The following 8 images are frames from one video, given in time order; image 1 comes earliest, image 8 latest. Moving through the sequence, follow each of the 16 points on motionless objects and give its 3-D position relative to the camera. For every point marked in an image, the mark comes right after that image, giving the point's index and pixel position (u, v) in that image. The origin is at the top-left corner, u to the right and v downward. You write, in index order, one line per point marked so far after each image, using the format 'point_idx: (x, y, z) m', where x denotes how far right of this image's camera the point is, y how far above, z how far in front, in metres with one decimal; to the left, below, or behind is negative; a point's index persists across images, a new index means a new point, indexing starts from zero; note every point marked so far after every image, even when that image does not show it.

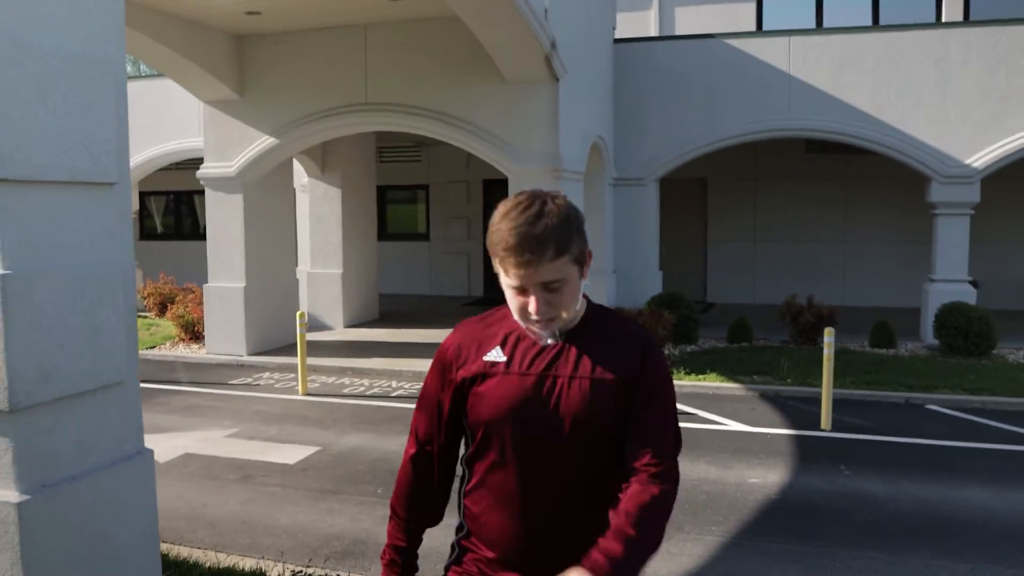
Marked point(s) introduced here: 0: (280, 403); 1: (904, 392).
0: (-2.8, -1.4, +9.9) m
1: (+4.5, -1.2, +9.6) m
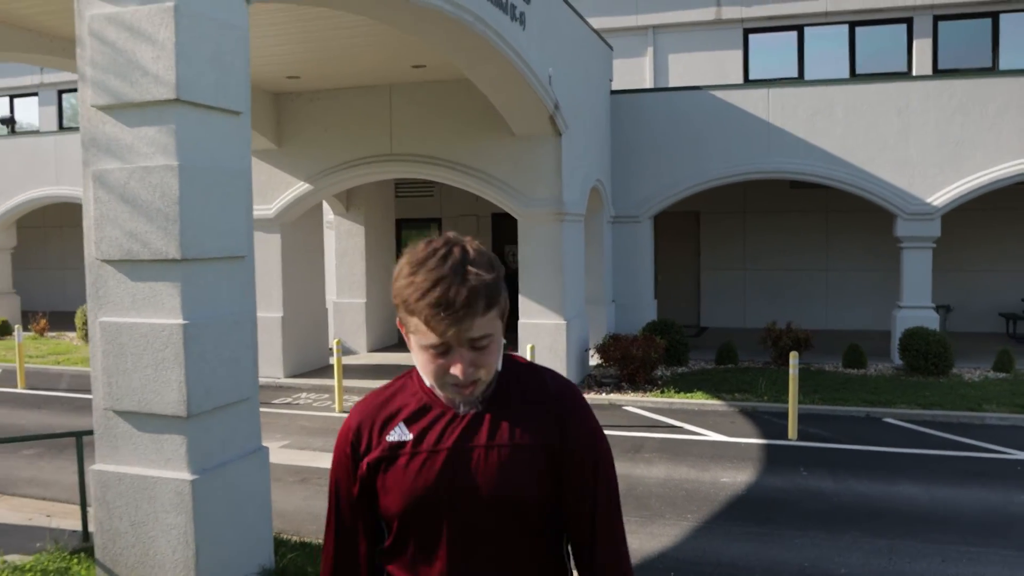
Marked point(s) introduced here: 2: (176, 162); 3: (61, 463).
0: (-2.6, -1.8, +11.3) m
1: (+4.7, -1.6, +11.0) m
2: (-1.8, +0.7, +4.6) m
3: (-5.2, -2.0, +9.6) m
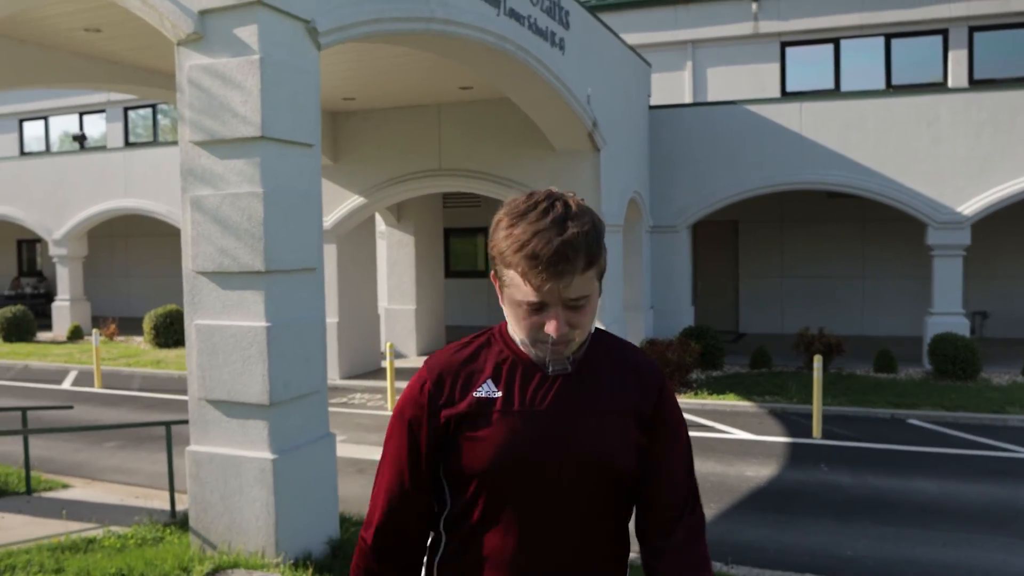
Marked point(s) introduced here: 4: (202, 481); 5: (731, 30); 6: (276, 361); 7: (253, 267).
0: (-2.0, -1.9, +12.1) m
1: (+5.2, -1.7, +11.4) m
2: (-1.6, +0.6, +5.4) m
3: (-4.7, -2.1, +10.6) m
4: (-2.1, -1.3, +5.7) m
5: (+5.2, +6.1, +19.6) m
6: (-1.6, -0.5, +5.5) m
7: (-1.7, +0.1, +5.4) m
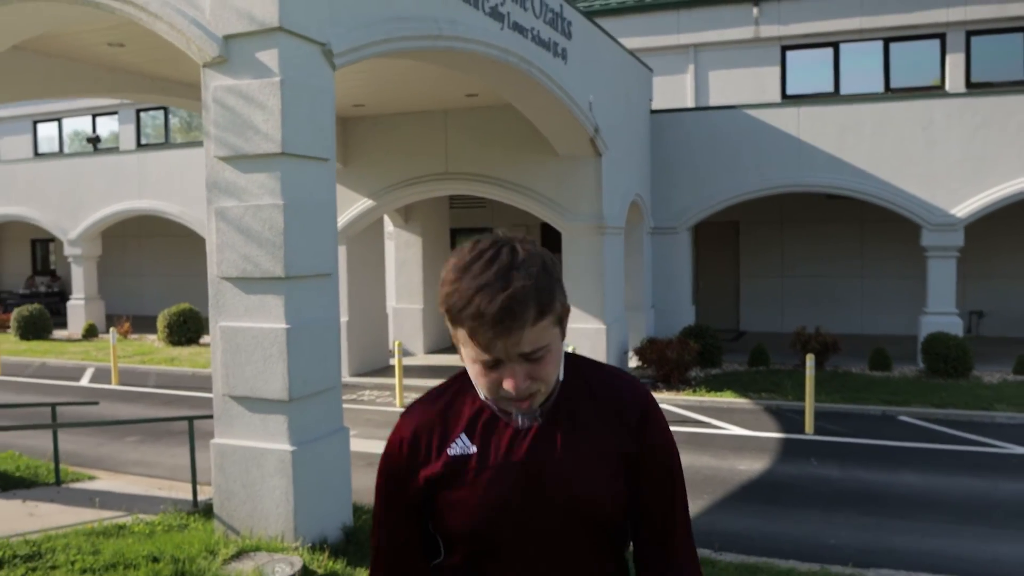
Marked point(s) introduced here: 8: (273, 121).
0: (-2.0, -1.9, +12.6) m
1: (+5.3, -1.7, +11.8) m
2: (-1.6, +0.6, +5.8) m
3: (-4.7, -2.1, +11.1) m
4: (-2.1, -1.4, +6.2) m
5: (+5.3, +6.1, +19.9) m
6: (-1.6, -0.5, +5.9) m
7: (-1.7, +0.1, +5.9) m
8: (-1.7, +1.2, +5.8) m
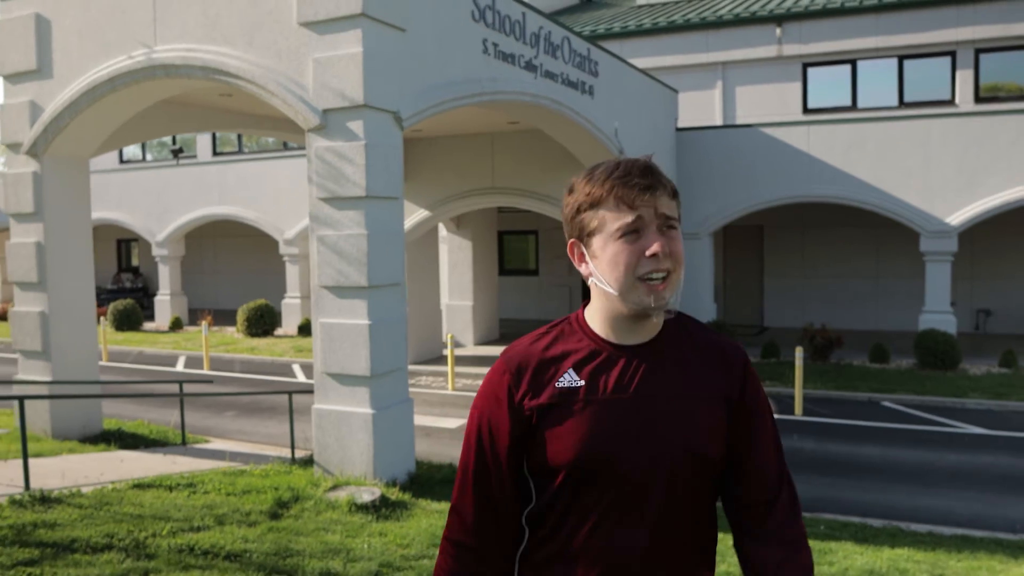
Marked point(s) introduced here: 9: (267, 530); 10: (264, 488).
0: (-1.3, -1.9, +14.8) m
1: (+5.9, -1.7, +13.5) m
2: (-1.4, +0.5, +8.0) m
3: (-4.2, -2.1, +13.4) m
4: (-1.9, -1.4, +8.3) m
5: (+6.4, +6.2, +21.6) m
6: (-1.4, -0.6, +8.1) m
7: (-1.5, 0.0, +8.0) m
8: (-1.5, +1.1, +8.0) m
9: (-1.9, -1.9, +6.5) m
10: (-2.3, -1.9, +7.8) m
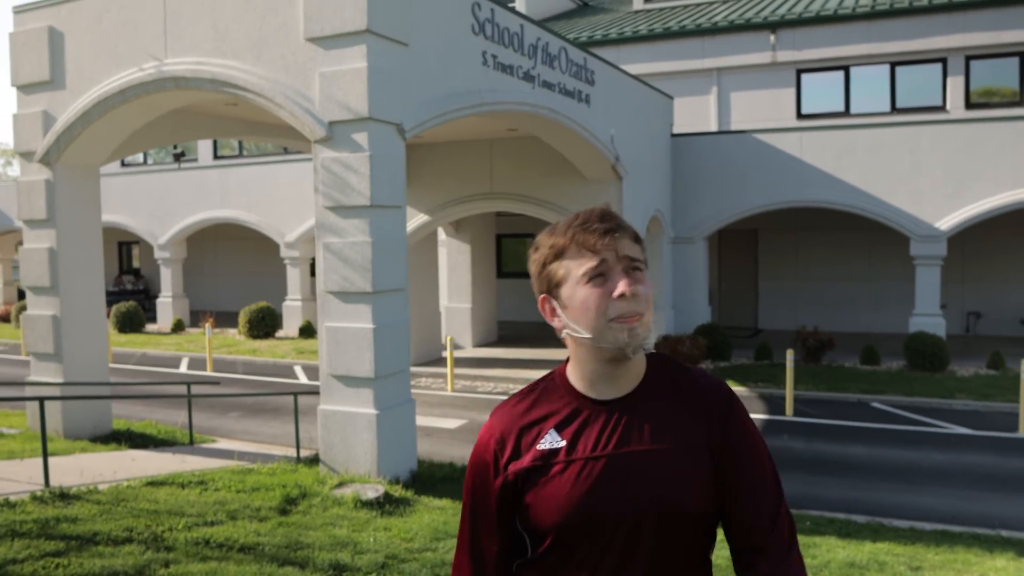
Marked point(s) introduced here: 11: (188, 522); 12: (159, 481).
0: (-1.4, -2.0, +15.1) m
1: (+5.8, -1.8, +13.9) m
2: (-1.4, +0.5, +8.3) m
3: (-4.2, -2.2, +13.7) m
4: (-1.9, -1.5, +8.7) m
5: (+6.4, +6.1, +21.9) m
6: (-1.4, -0.6, +8.4) m
7: (-1.5, 0.0, +8.4) m
8: (-1.5, +1.1, +8.3) m
9: (-1.9, -2.0, +6.8) m
10: (-2.4, -1.9, +8.1) m
11: (-2.6, -1.9, +6.6) m
12: (-3.4, -1.9, +8.1) m
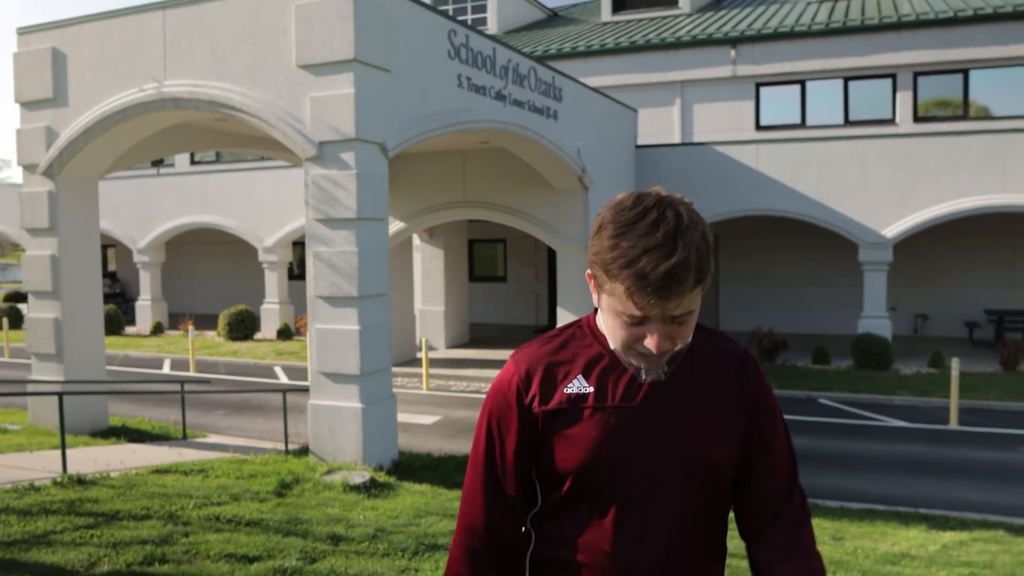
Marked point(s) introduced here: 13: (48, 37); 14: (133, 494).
0: (-1.9, -2.1, +15.9) m
1: (+5.4, -1.8, +14.9) m
2: (-1.7, +0.4, +9.2) m
3: (-4.6, -2.3, +14.5) m
4: (-2.2, -1.5, +9.5) m
5: (+5.6, +6.0, +23.0) m
6: (-1.7, -0.7, +9.3) m
7: (-1.8, -0.1, +9.2) m
8: (-1.8, +1.0, +9.1) m
9: (-2.2, -2.0, +7.7) m
10: (-2.6, -2.0, +8.9) m
11: (-2.8, -1.9, +7.4) m
12: (-3.7, -1.9, +8.8) m
13: (-6.3, +3.4, +11.2) m
14: (-3.4, -1.9, +7.5) m
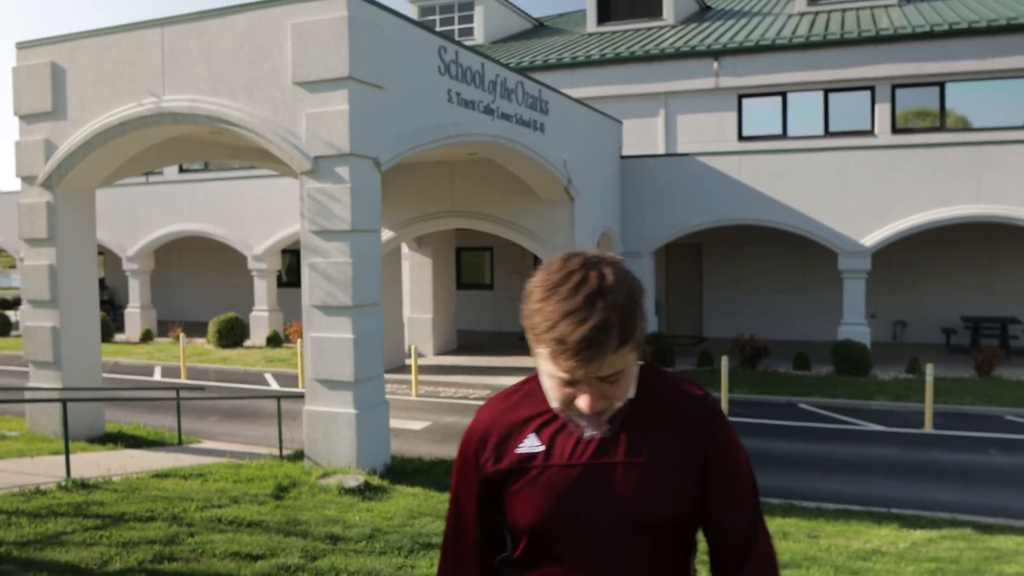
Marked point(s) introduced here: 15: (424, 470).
0: (-2.1, -2.2, +16.2) m
1: (+5.1, -2.0, +15.4) m
2: (-1.8, +0.3, +9.5) m
3: (-4.8, -2.4, +14.7) m
4: (-2.4, -1.6, +9.8) m
5: (+5.3, +5.8, +23.5) m
6: (-1.8, -0.8, +9.6) m
7: (-1.9, -0.2, +9.5) m
8: (-1.9, +0.9, +9.5) m
9: (-2.3, -2.1, +8.0) m
10: (-2.8, -2.1, +9.2) m
11: (-2.9, -2.0, +7.7) m
12: (-3.8, -2.0, +9.1) m
13: (-6.5, +3.3, +11.5) m
14: (-3.5, -2.0, +7.8) m
15: (-1.1, -2.2, +10.0) m
